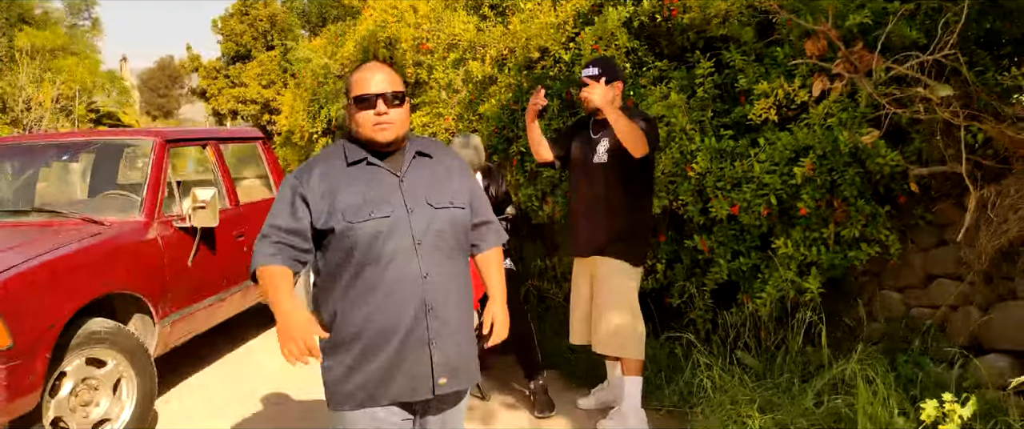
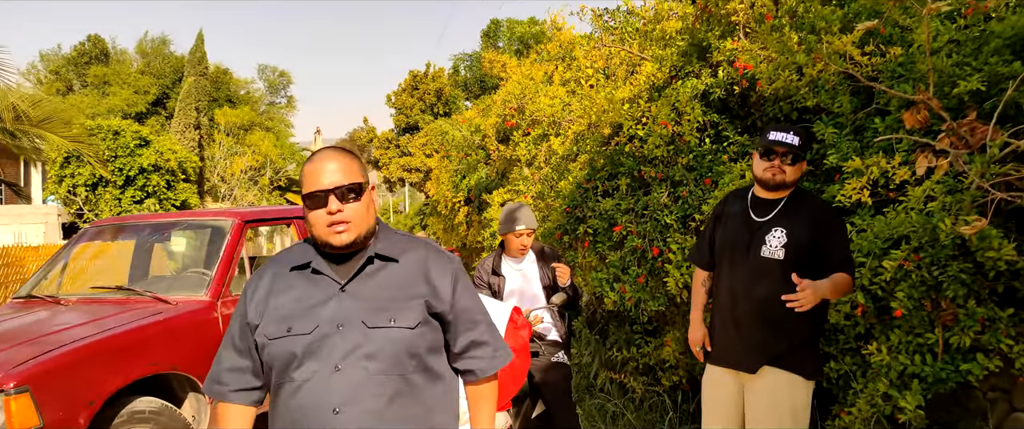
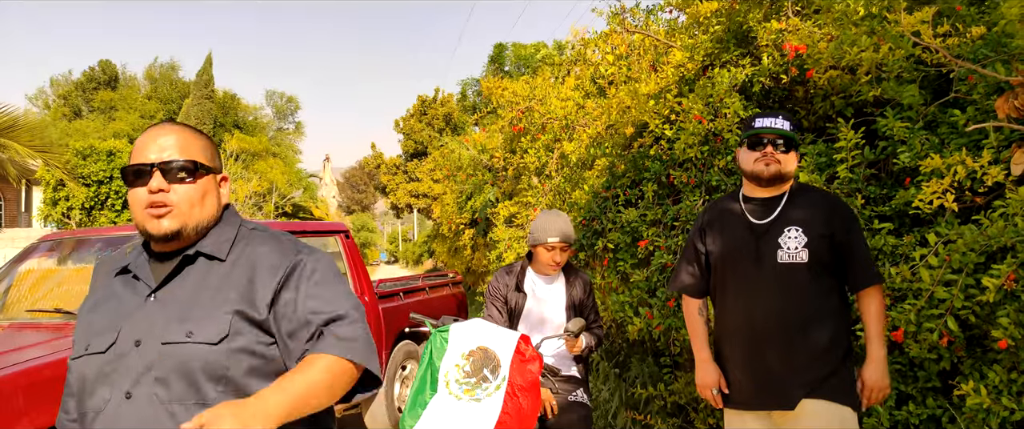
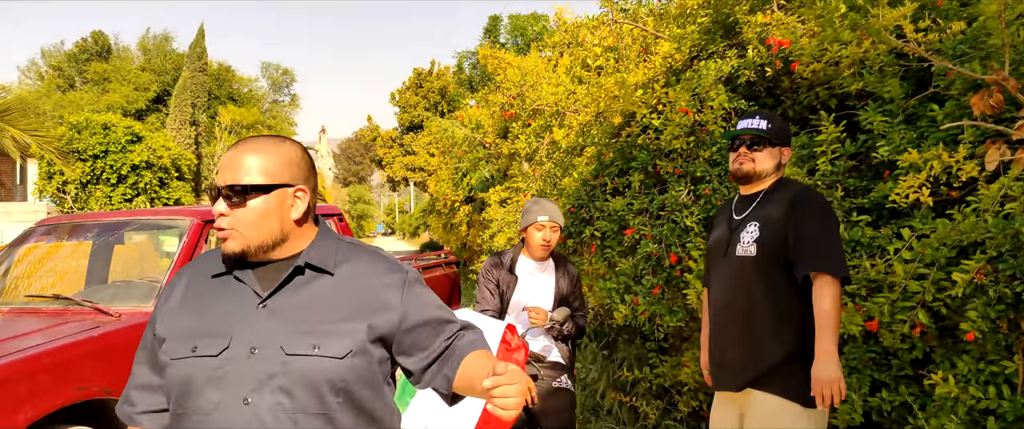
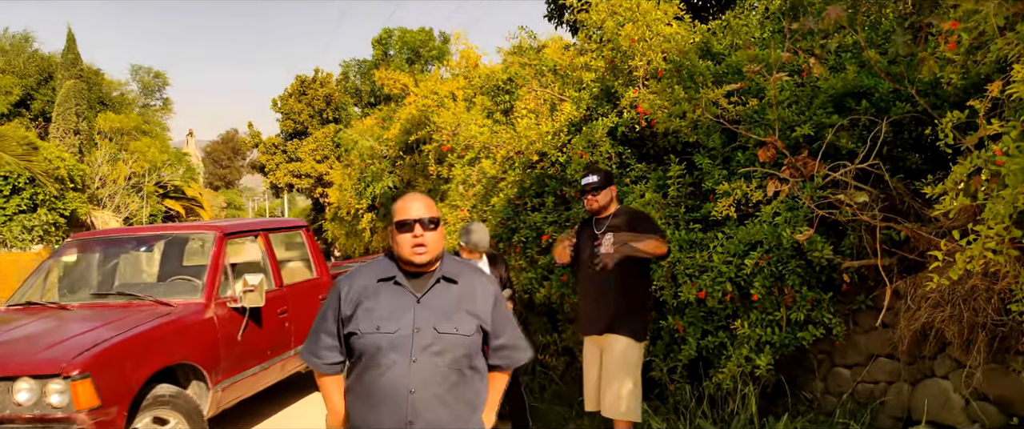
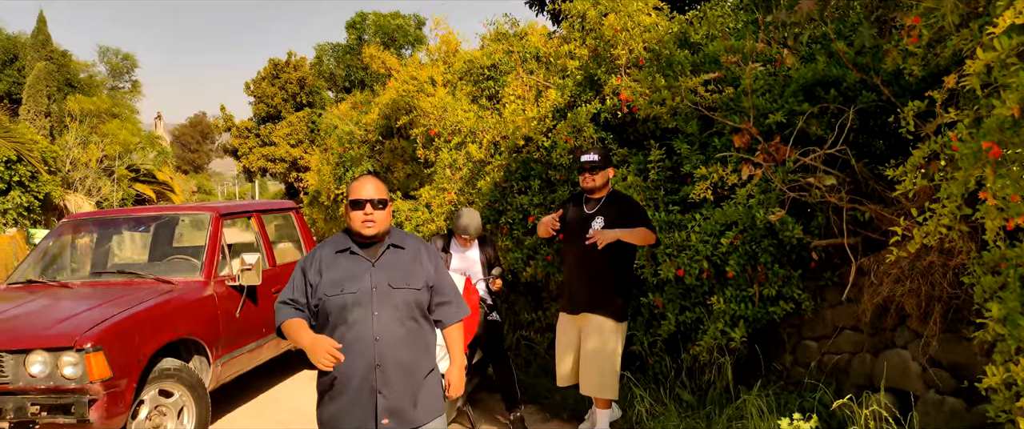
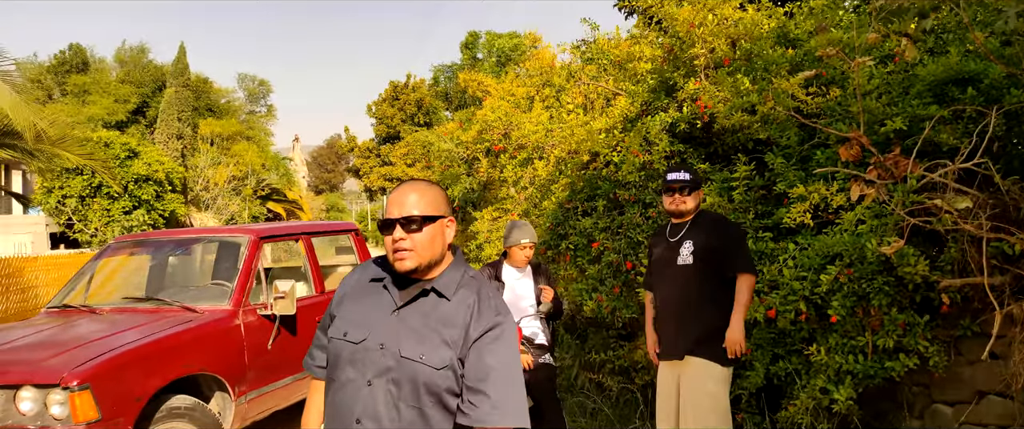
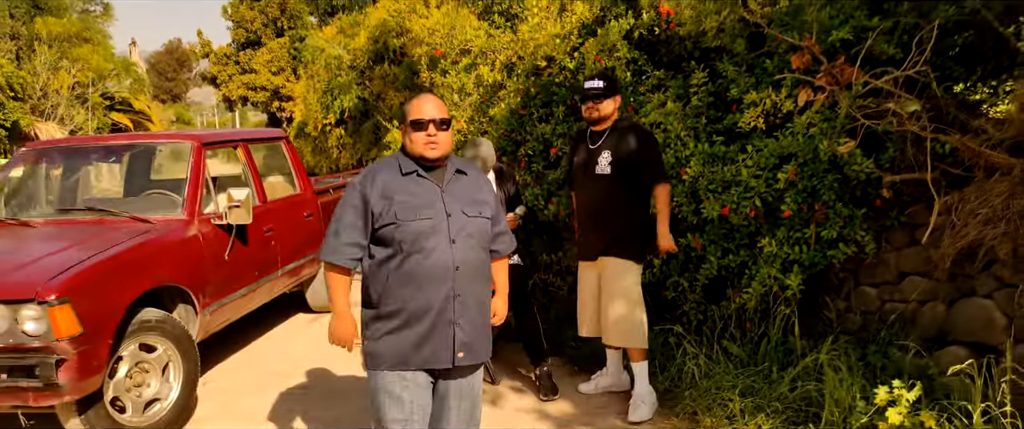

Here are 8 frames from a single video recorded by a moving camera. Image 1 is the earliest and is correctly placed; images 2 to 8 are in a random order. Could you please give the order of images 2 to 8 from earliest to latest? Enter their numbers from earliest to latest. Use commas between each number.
8, 6, 5, 7, 2, 4, 3
